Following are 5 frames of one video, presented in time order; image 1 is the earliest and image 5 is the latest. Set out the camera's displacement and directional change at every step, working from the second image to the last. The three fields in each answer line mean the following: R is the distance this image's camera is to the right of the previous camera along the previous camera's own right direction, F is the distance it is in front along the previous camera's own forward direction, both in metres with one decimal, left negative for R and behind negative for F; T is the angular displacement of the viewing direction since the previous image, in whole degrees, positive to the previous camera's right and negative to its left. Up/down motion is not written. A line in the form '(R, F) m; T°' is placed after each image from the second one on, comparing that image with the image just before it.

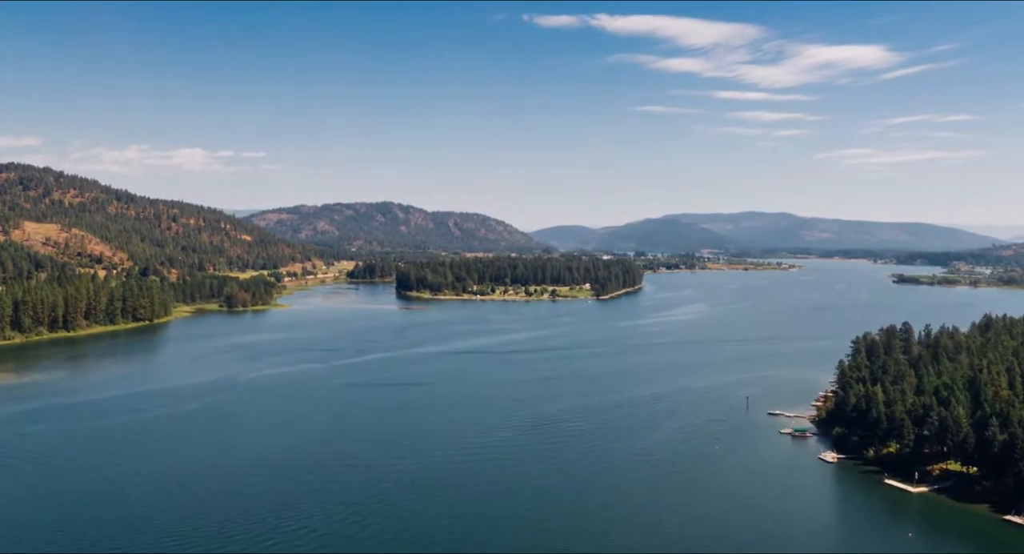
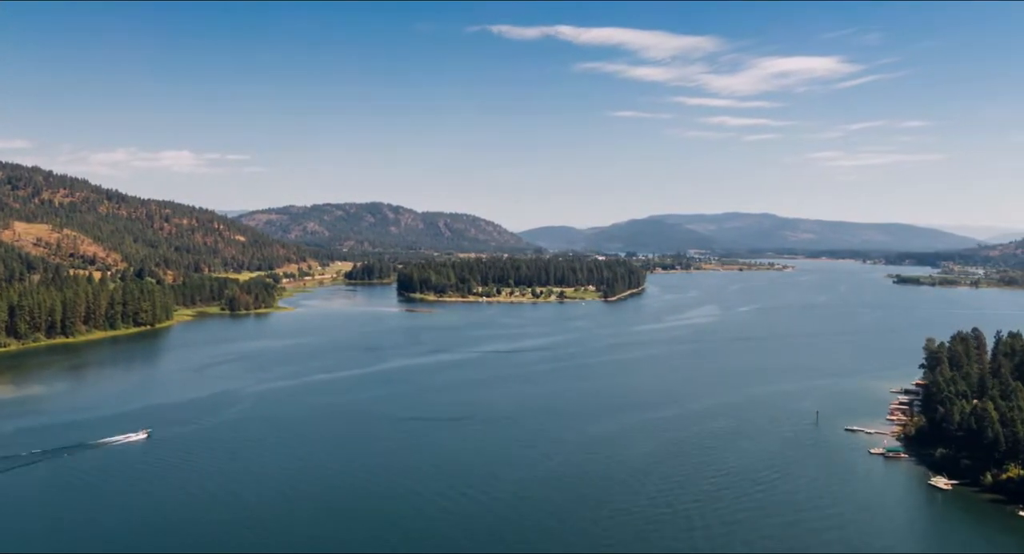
(-1.8, +2.2) m; +1°
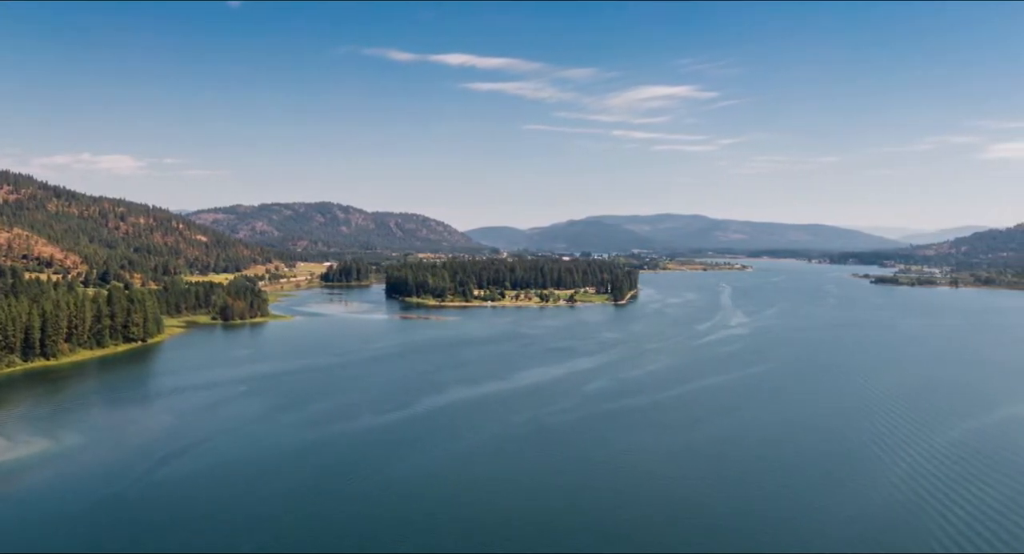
(-5.6, +6.6) m; +3°
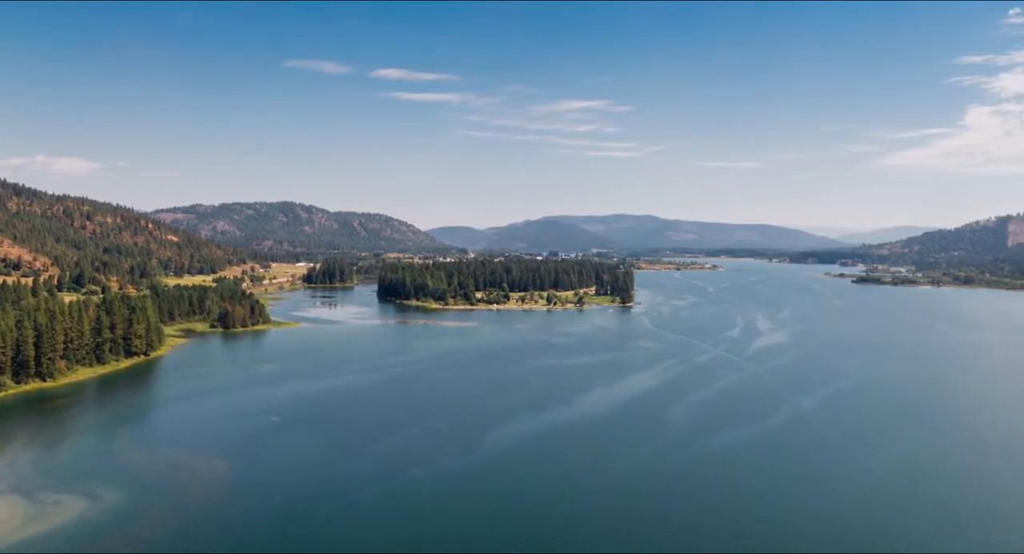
(-4.2, +4.3) m; +2°
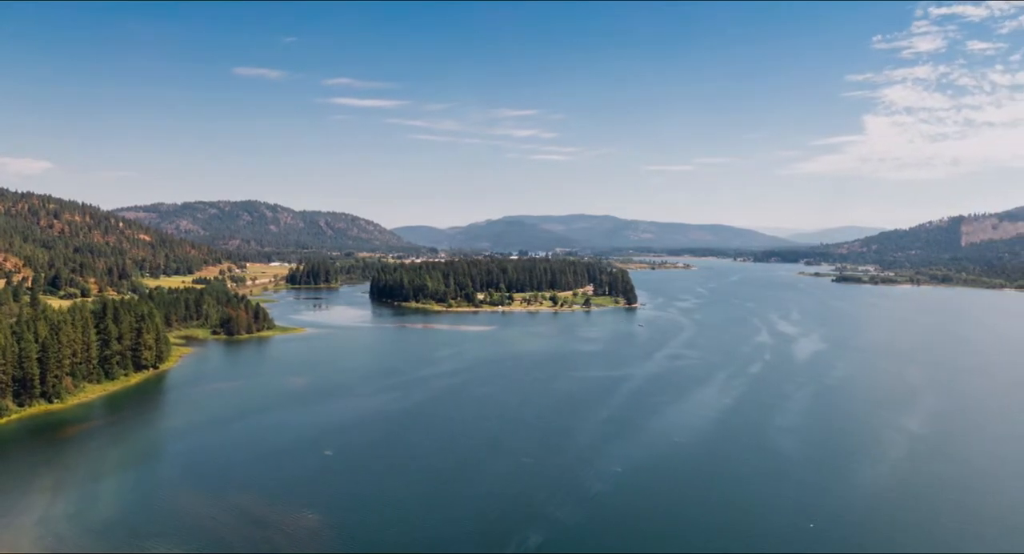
(-3.7, +3.5) m; +2°
